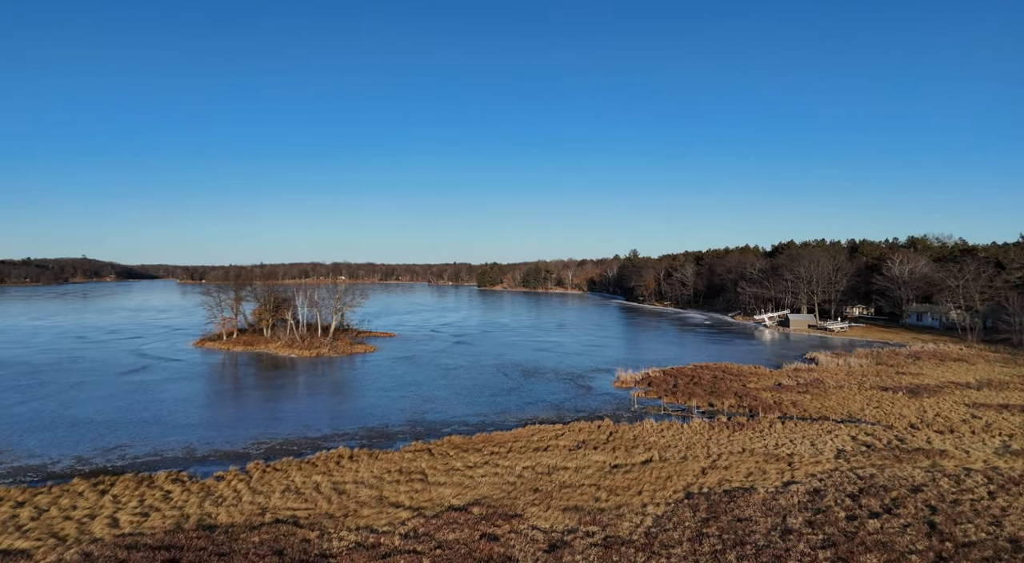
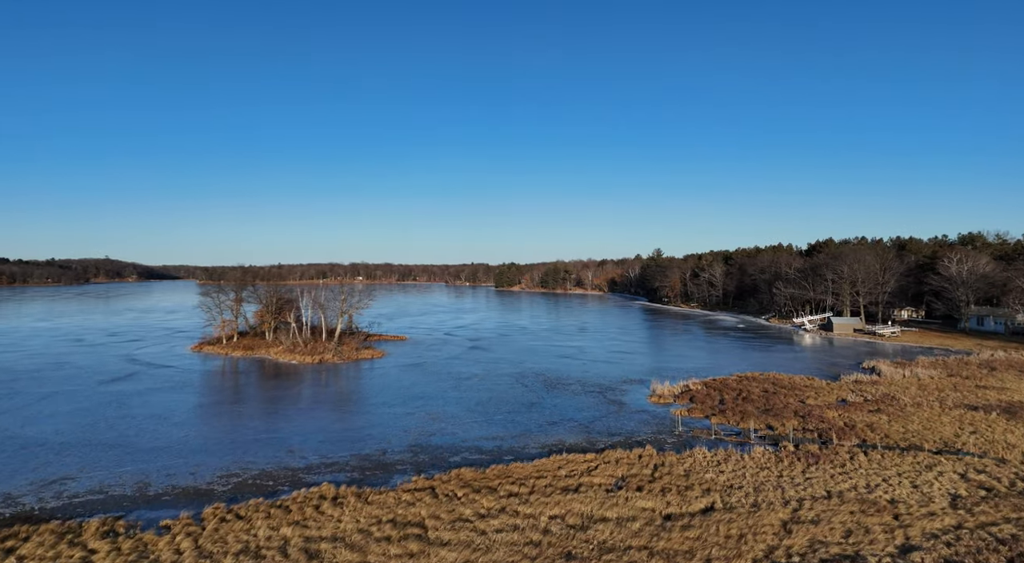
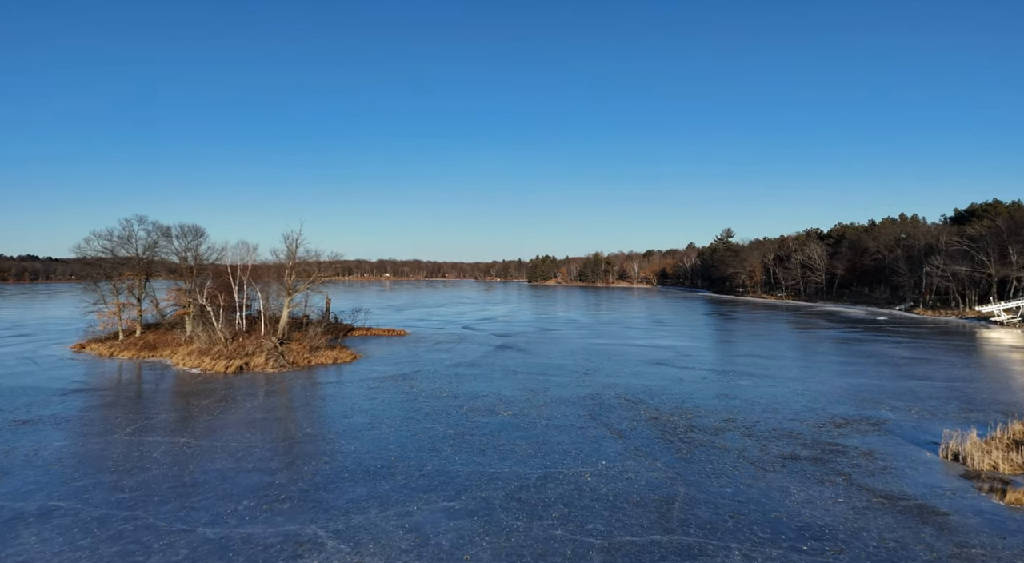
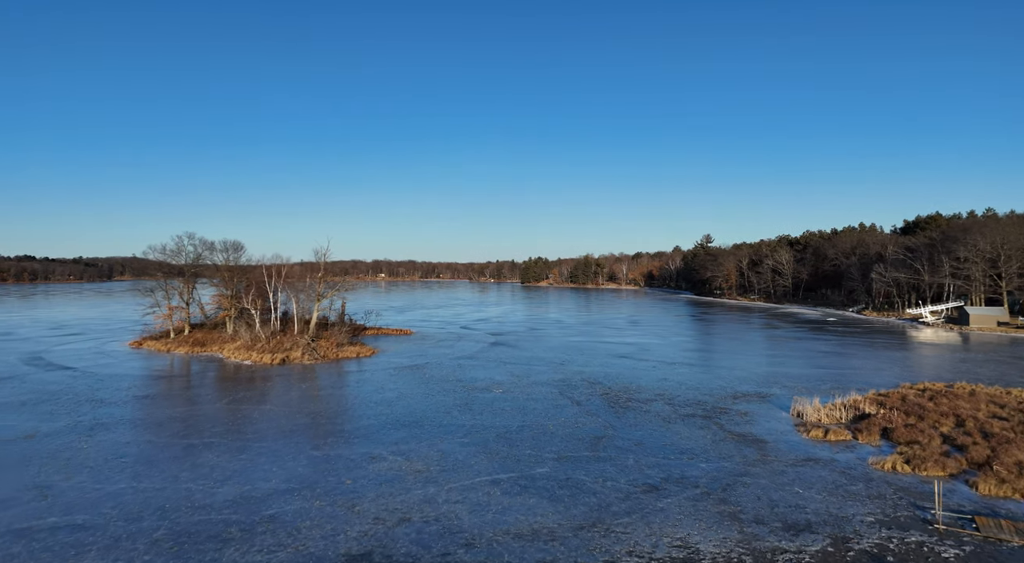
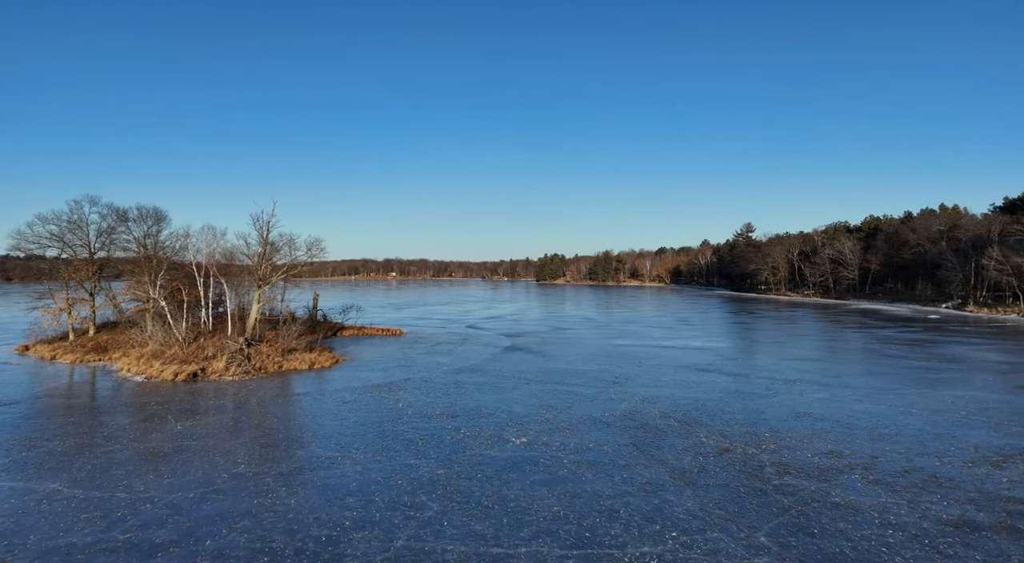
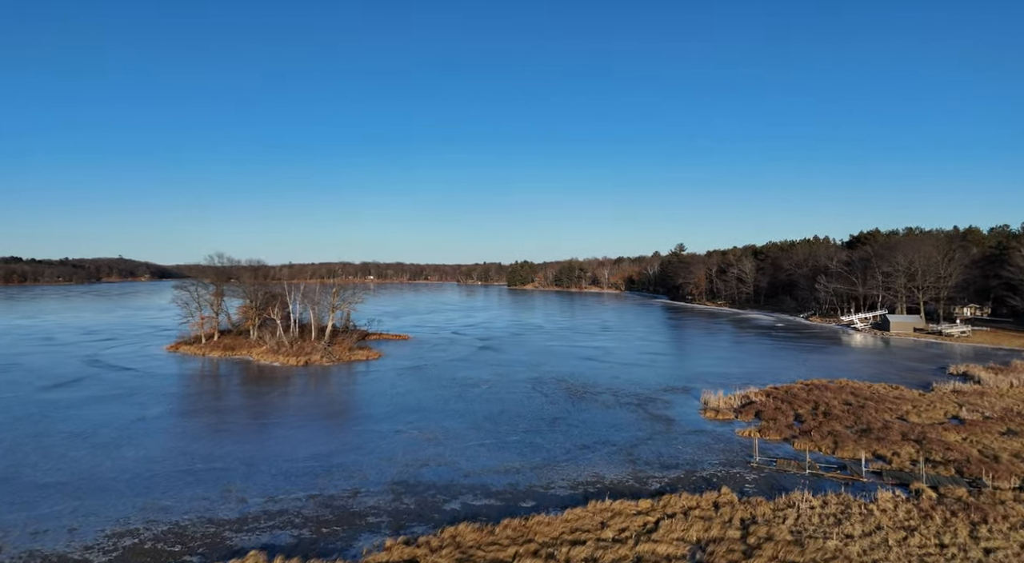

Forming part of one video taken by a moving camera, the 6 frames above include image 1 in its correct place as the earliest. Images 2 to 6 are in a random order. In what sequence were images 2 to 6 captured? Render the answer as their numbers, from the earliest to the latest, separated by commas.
2, 6, 4, 3, 5
